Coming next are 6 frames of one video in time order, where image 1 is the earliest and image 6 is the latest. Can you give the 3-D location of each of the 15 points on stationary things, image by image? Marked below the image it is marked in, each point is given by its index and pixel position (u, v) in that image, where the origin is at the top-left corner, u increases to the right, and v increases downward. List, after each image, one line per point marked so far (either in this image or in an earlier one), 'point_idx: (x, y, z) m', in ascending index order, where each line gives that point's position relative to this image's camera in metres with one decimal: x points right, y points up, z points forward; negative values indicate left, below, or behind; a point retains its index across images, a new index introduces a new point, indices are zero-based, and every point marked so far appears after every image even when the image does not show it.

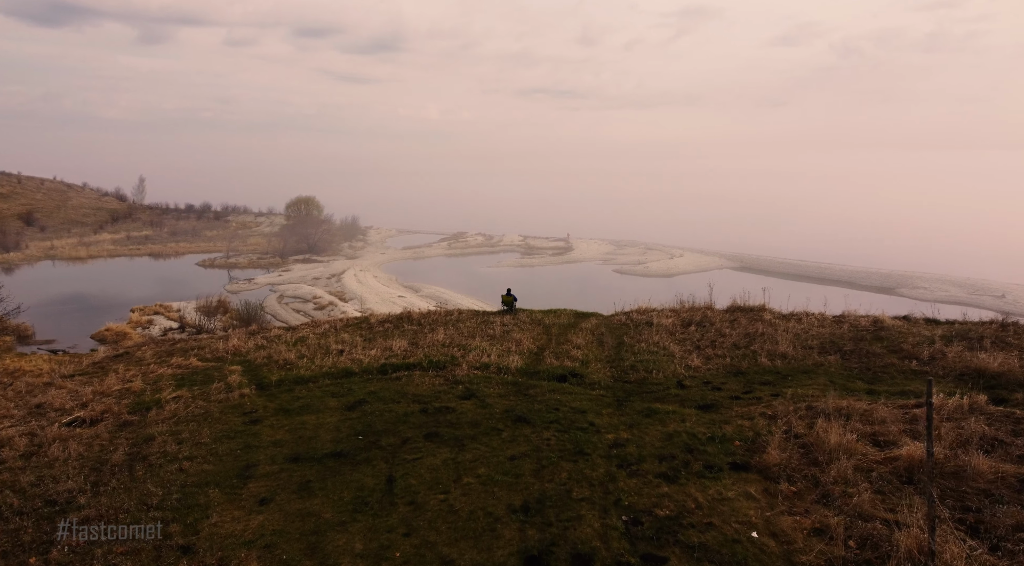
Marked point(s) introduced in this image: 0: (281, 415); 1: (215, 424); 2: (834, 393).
0: (-5.5, -3.1, +15.6) m
1: (-6.8, -3.2, +14.9) m
2: (+6.9, -2.4, +14.1) m
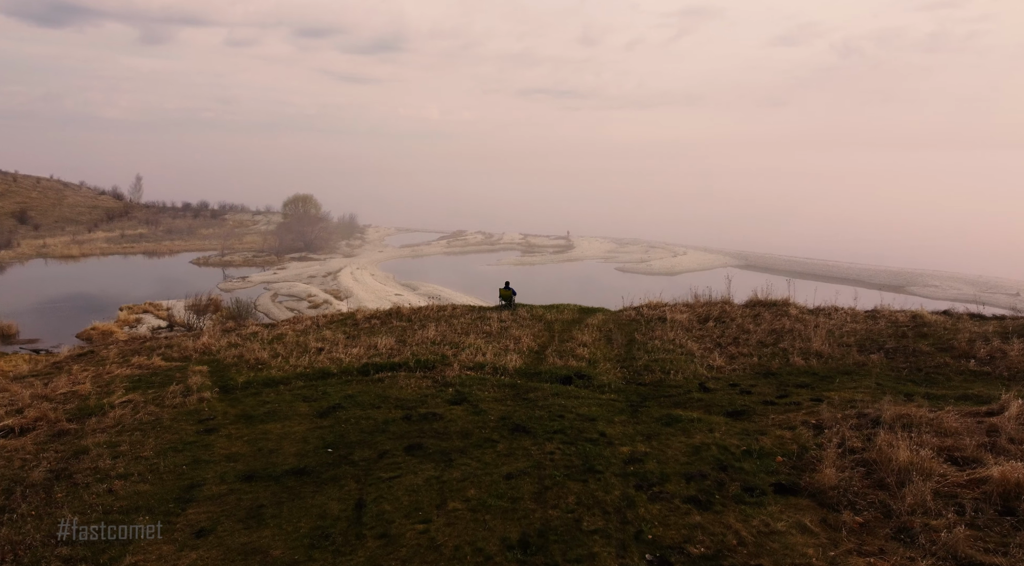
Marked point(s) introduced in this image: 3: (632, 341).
0: (-5.5, -2.9, +13.4) m
1: (-6.8, -2.9, +12.8) m
2: (+6.8, -2.1, +11.9) m
3: (+3.4, -1.6, +18.3) m
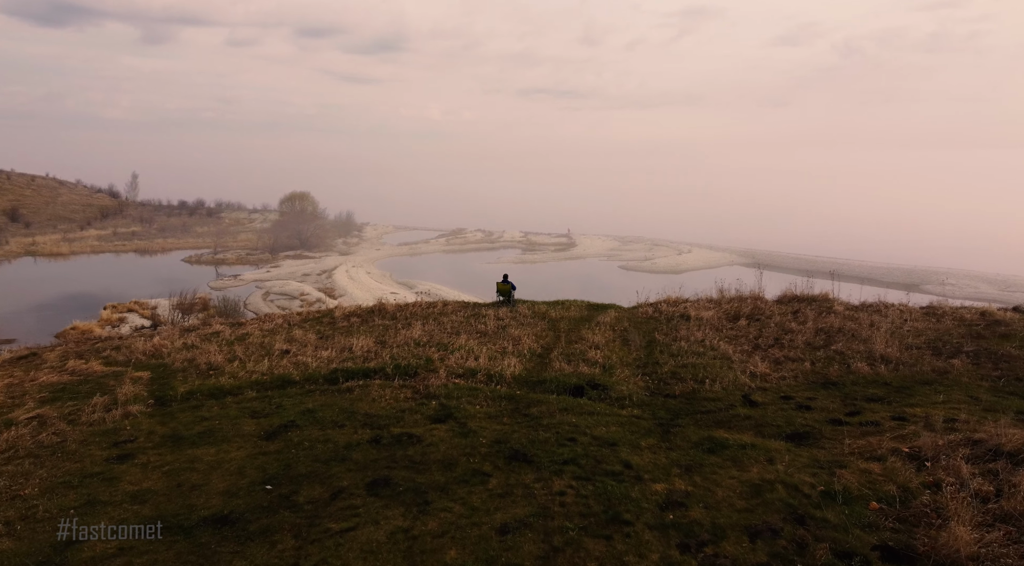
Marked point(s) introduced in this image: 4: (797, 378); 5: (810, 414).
0: (-5.6, -2.6, +10.6) m
1: (-6.9, -2.7, +10.0) m
2: (+6.8, -1.9, +9.1) m
3: (+3.3, -1.4, +15.5) m
4: (+5.3, -1.8, +12.3) m
5: (+4.8, -2.1, +10.6) m
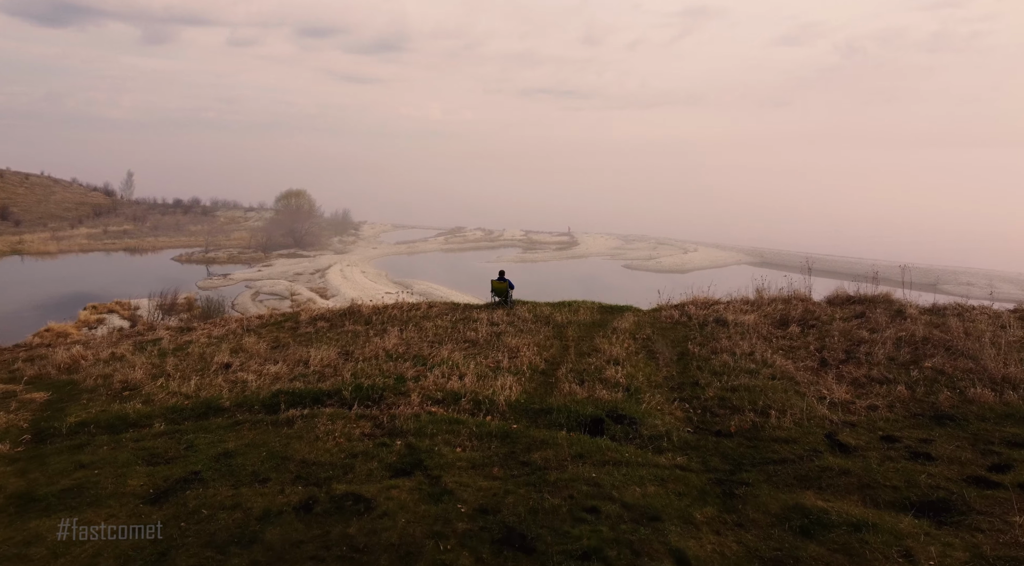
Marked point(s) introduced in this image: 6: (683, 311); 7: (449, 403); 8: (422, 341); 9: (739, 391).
0: (-5.7, -2.6, +7.4) m
1: (-7.0, -2.7, +6.8) m
2: (+6.7, -1.8, +5.8) m
3: (+3.2, -1.4, +12.2) m
4: (+5.3, -1.7, +9.0) m
5: (+4.7, -2.0, +7.3) m
6: (+4.1, -0.7, +15.7) m
7: (-1.0, -1.9, +10.4) m
8: (-1.9, -1.2, +14.1) m
9: (+3.5, -1.6, +10.0) m
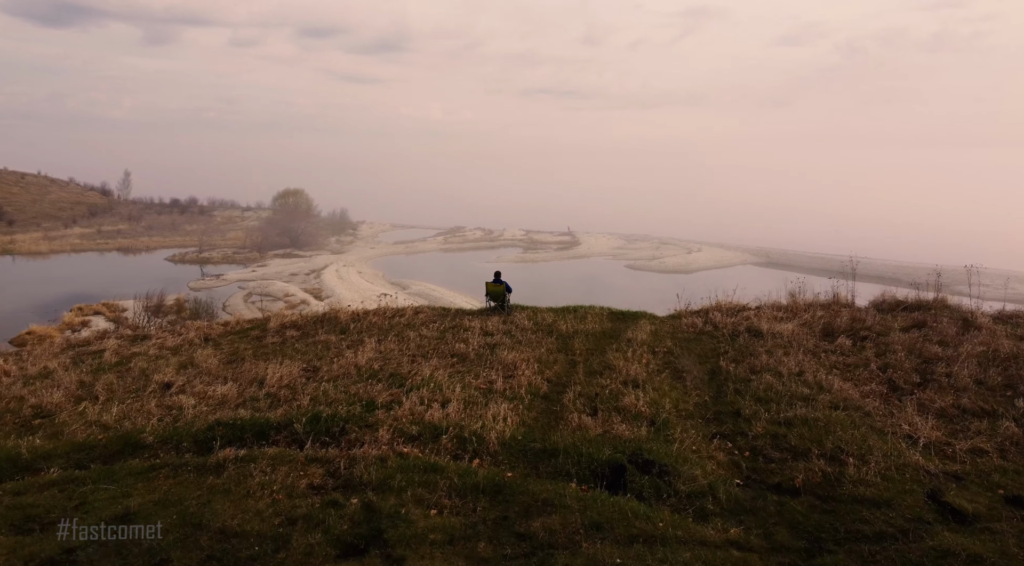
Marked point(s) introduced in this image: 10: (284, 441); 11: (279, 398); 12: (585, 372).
0: (-5.7, -2.6, +5.2) m
1: (-7.0, -2.7, +4.6) m
2: (+6.6, -1.9, +3.7) m
3: (+3.2, -1.4, +10.1) m
4: (+5.2, -1.8, +6.9) m
5: (+4.6, -2.1, +5.1) m
6: (+4.0, -0.7, +13.5) m
7: (-1.1, -1.9, +8.2) m
8: (-2.0, -1.3, +11.9) m
9: (+3.4, -1.7, +7.9) m
10: (-2.9, -2.0, +8.4) m
11: (-3.5, -1.7, +10.0) m
12: (+1.2, -1.4, +10.5) m
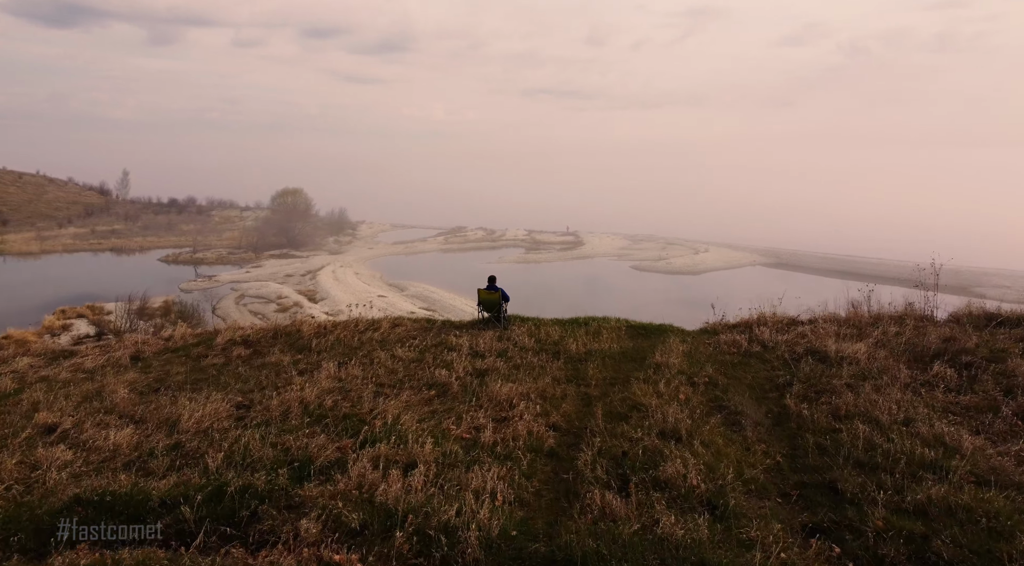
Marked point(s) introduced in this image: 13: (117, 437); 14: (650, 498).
0: (-5.8, -2.8, +2.5) m
1: (-7.1, -2.8, +1.9) m
2: (+6.5, -2.0, +0.9) m
3: (+3.1, -1.6, +7.3) m
4: (+5.1, -1.9, +4.1) m
5: (+4.5, -2.2, +2.4) m
6: (+3.9, -0.9, +10.8) m
7: (-1.1, -2.1, +5.5) m
8: (-2.1, -1.4, +9.2) m
9: (+3.3, -1.8, +5.1) m
10: (-3.0, -2.1, +5.7) m
11: (-3.6, -1.9, +7.3) m
12: (+1.1, -1.5, +7.8) m
13: (-4.6, -1.8, +7.9) m
14: (+1.2, -1.8, +5.7) m
